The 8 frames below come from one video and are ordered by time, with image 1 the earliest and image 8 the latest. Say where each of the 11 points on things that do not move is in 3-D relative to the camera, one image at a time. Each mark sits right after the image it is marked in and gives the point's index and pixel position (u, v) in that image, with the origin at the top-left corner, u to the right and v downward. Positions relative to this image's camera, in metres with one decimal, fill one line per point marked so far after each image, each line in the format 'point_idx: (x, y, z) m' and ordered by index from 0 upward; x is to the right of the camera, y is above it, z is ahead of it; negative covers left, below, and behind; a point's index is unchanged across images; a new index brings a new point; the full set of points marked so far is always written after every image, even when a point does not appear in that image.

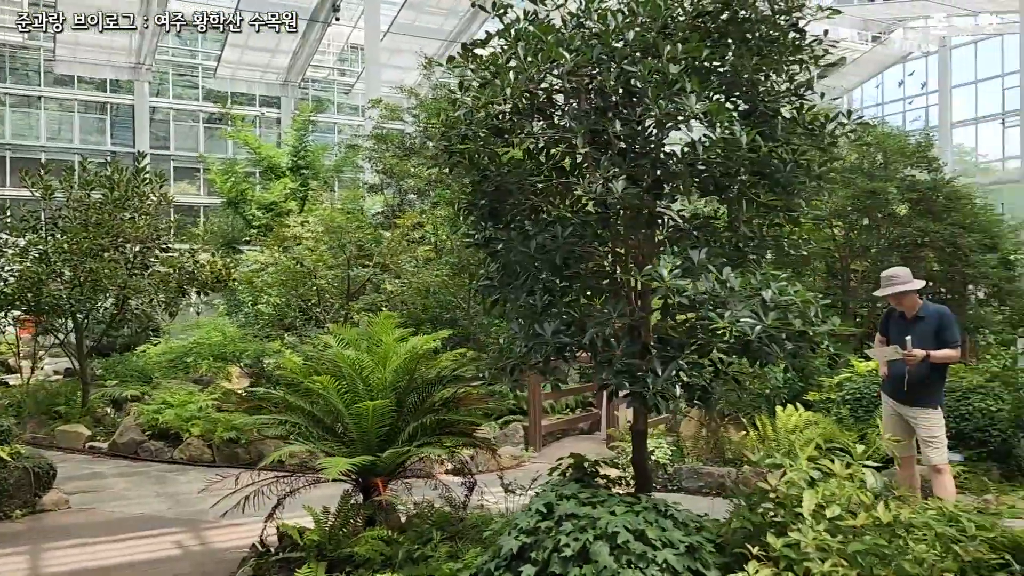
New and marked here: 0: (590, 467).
0: (+0.3, -0.6, +3.0) m
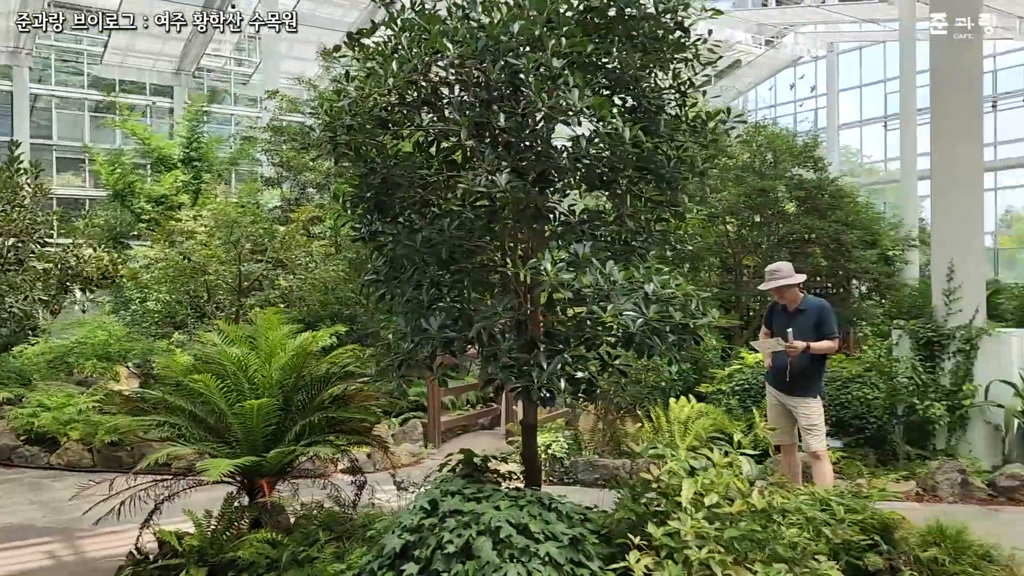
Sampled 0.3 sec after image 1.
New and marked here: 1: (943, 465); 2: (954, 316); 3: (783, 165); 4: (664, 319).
0: (-0.1, -0.6, +3.0) m
1: (+2.6, -1.1, +5.0) m
2: (+3.0, -0.2, +5.7) m
3: (+3.2, +1.5, +9.9) m
4: (+0.5, -0.1, +2.6) m
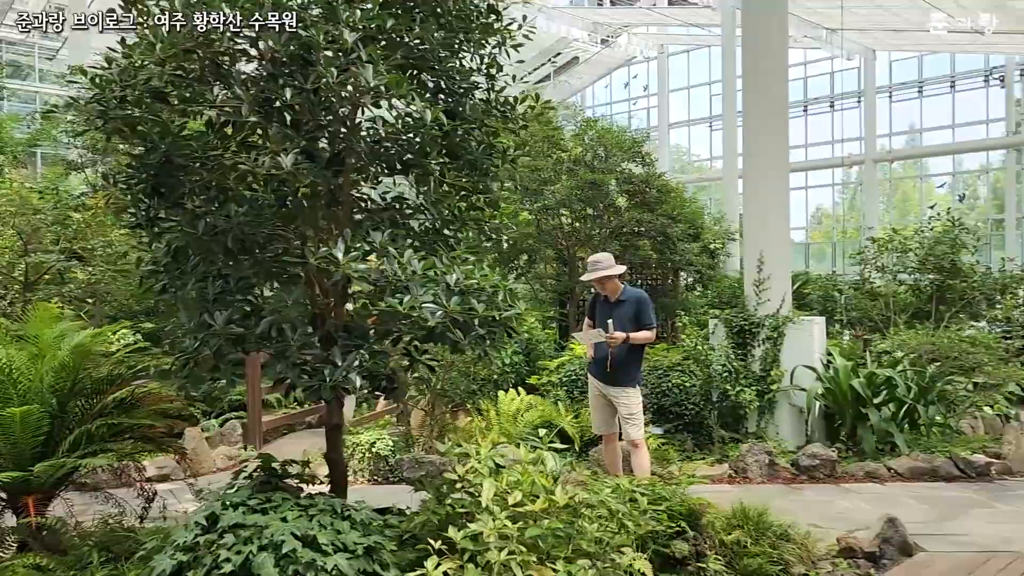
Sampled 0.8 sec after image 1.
0: (-0.8, -0.6, +2.8) m
1: (+1.5, -1.0, +5.3) m
2: (+1.8, -0.1, +6.0) m
3: (+1.2, +1.6, +10.1) m
4: (-0.1, -0.1, +2.5) m
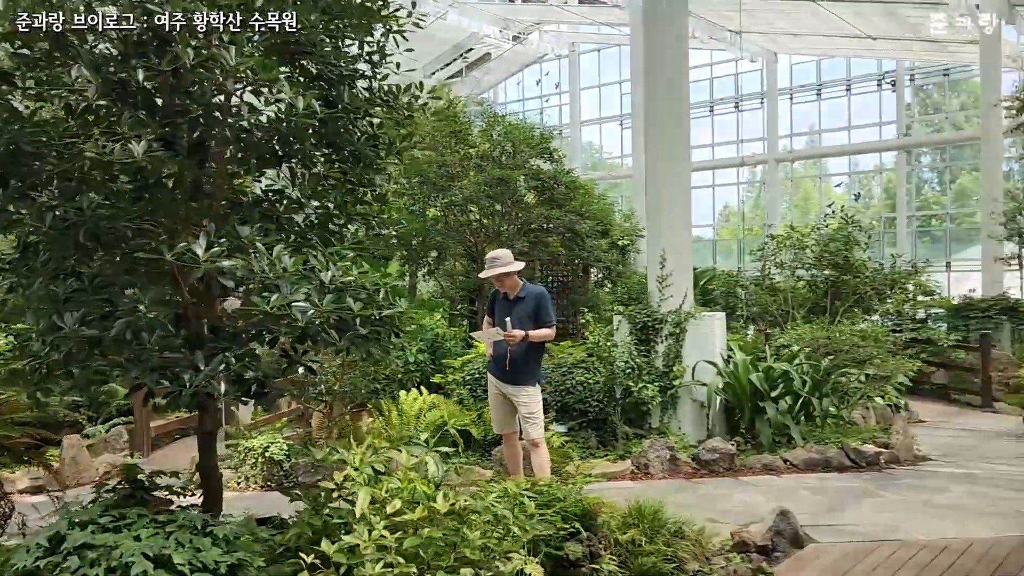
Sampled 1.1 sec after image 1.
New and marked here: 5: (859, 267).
0: (-1.1, -0.6, +2.6) m
1: (+0.9, -1.0, +5.3) m
2: (+1.1, -0.1, +6.1) m
3: (+0.1, +1.6, +10.1) m
4: (-0.5, -0.1, +2.3) m
5: (+3.5, +0.2, +8.5) m
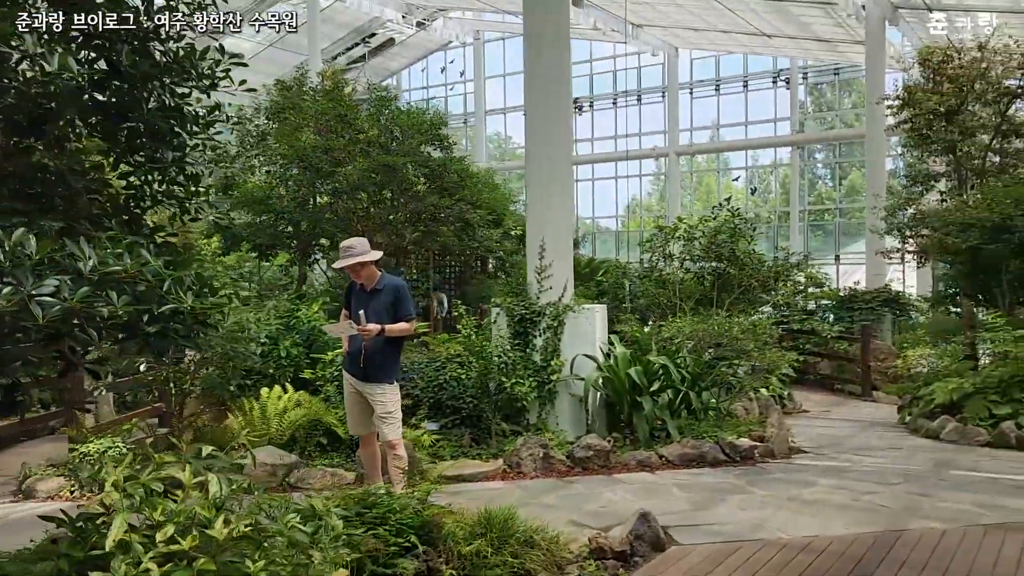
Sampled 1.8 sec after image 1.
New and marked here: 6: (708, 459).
0: (-1.6, -0.6, +2.2) m
1: (+0.1, -0.9, +5.1) m
2: (+0.2, 0.0, +5.9) m
3: (-1.2, +1.7, +9.7) m
4: (-0.9, 0.0, +2.0) m
5: (+2.4, +0.3, +8.6) m
6: (+1.2, -1.1, +5.2) m
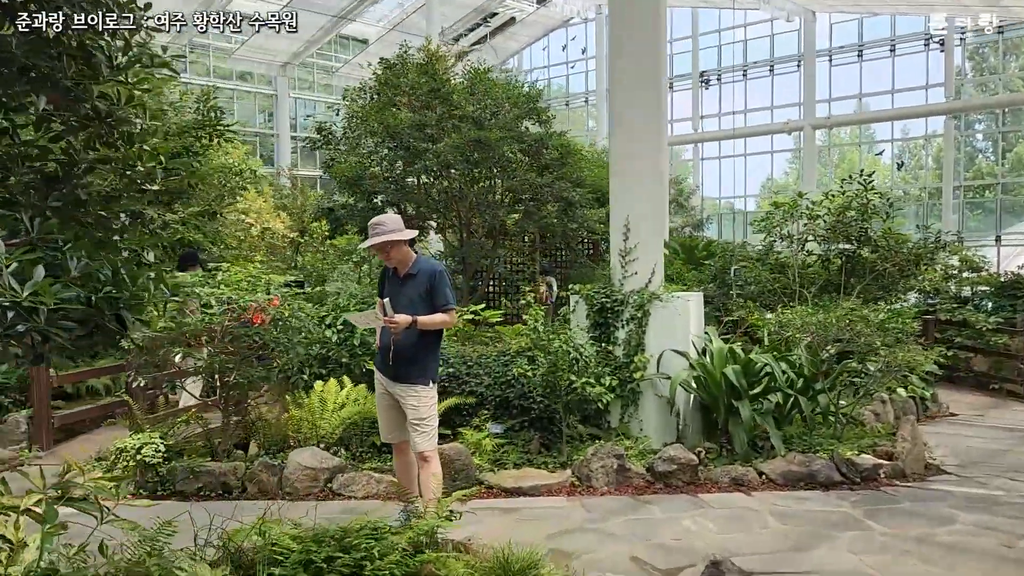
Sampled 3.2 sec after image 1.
0: (-1.7, -0.5, +1.8) m
1: (+0.5, -0.8, +4.4) m
2: (+0.7, +0.1, +5.1) m
3: (-0.1, +1.9, +9.2) m
4: (-1.0, 0.0, +1.5) m
5: (+3.3, +0.4, +7.4) m
6: (+1.6, -1.0, +4.4) m
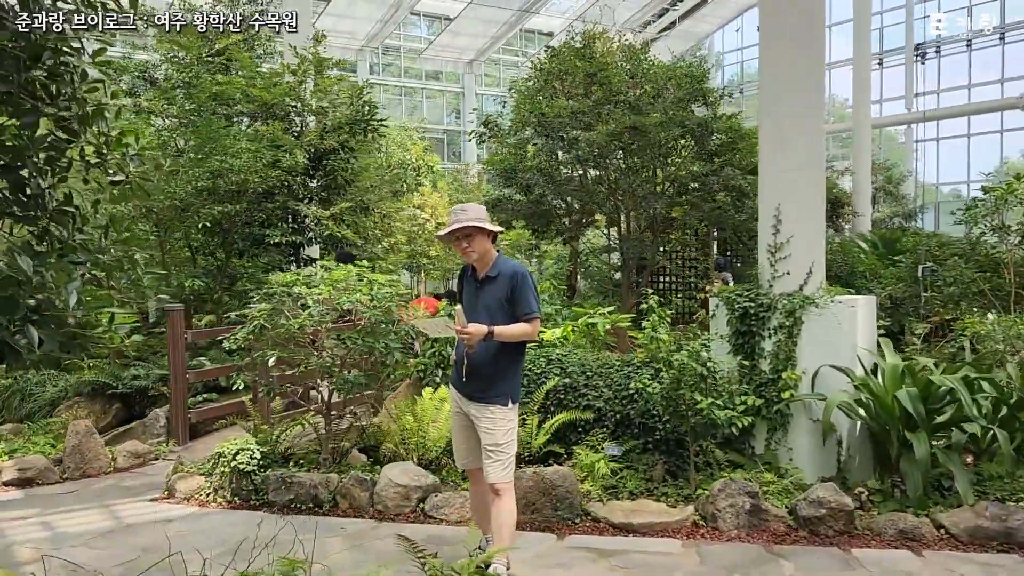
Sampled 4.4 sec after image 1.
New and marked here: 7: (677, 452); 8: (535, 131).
0: (-1.7, -0.6, +1.7) m
1: (+1.0, -0.9, +3.7) m
2: (+1.4, 0.0, +4.4) m
3: (+1.6, +1.9, +8.4) m
4: (-1.2, 0.0, +1.2) m
5: (+4.4, +0.4, +6.0) m
6: (+2.1, -1.0, +3.4) m
7: (+0.8, -0.8, +4.2) m
8: (+0.2, +1.7, +9.0) m
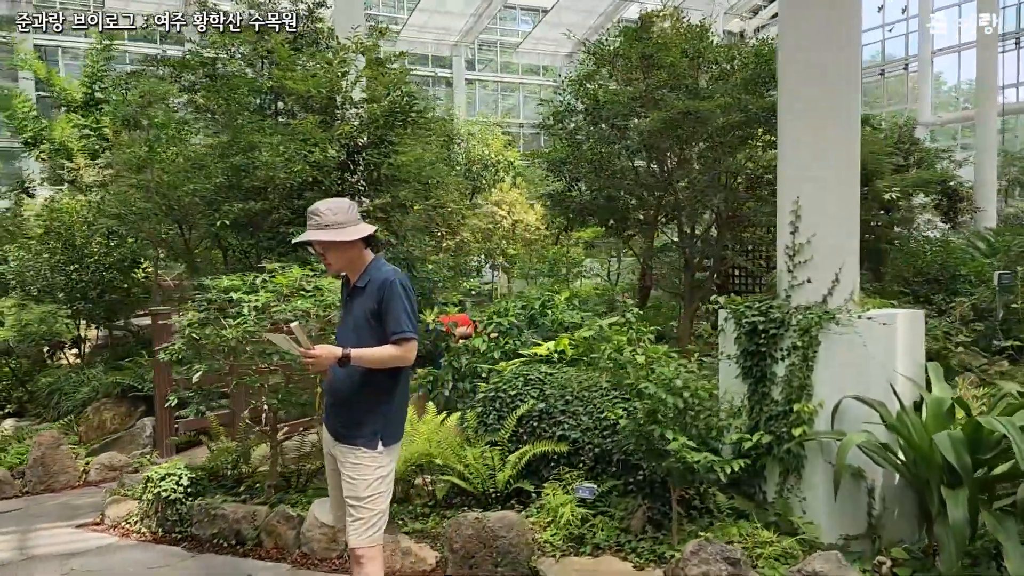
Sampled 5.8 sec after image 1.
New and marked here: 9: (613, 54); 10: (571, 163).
0: (-2.3, -0.6, +1.3) m
1: (+0.7, -0.9, +3.0) m
2: (+1.2, 0.0, +3.6) m
3: (+2.0, +1.9, +7.5) m
4: (-1.8, -0.1, +0.8) m
5: (+4.4, +0.3, +4.8) m
6: (+1.7, -1.1, +2.5) m
7: (+0.6, -0.9, +3.5) m
8: (+0.7, +1.7, +8.3) m
9: (+1.0, +2.3, +8.2) m
10: (+0.6, +1.3, +8.5) m
